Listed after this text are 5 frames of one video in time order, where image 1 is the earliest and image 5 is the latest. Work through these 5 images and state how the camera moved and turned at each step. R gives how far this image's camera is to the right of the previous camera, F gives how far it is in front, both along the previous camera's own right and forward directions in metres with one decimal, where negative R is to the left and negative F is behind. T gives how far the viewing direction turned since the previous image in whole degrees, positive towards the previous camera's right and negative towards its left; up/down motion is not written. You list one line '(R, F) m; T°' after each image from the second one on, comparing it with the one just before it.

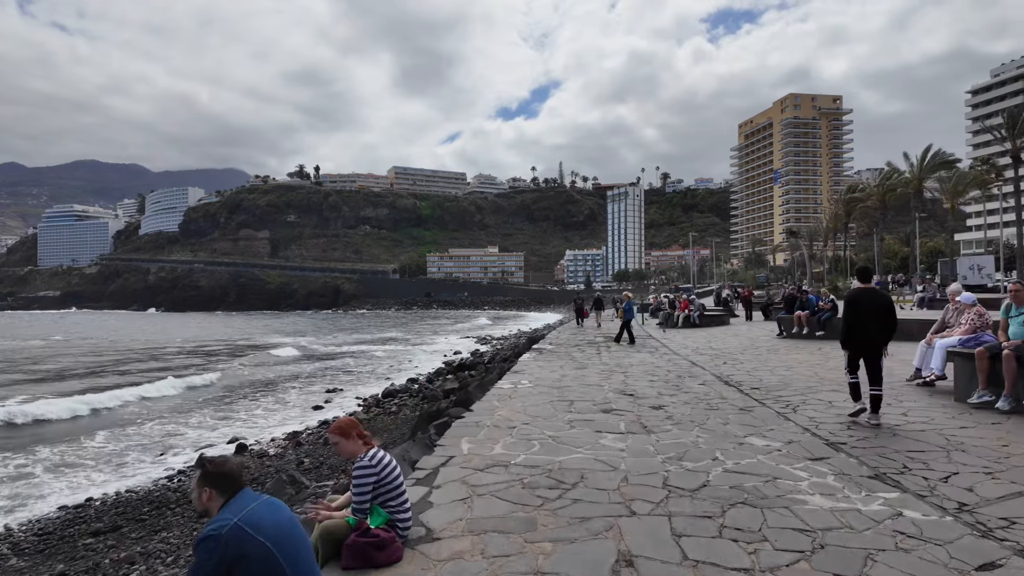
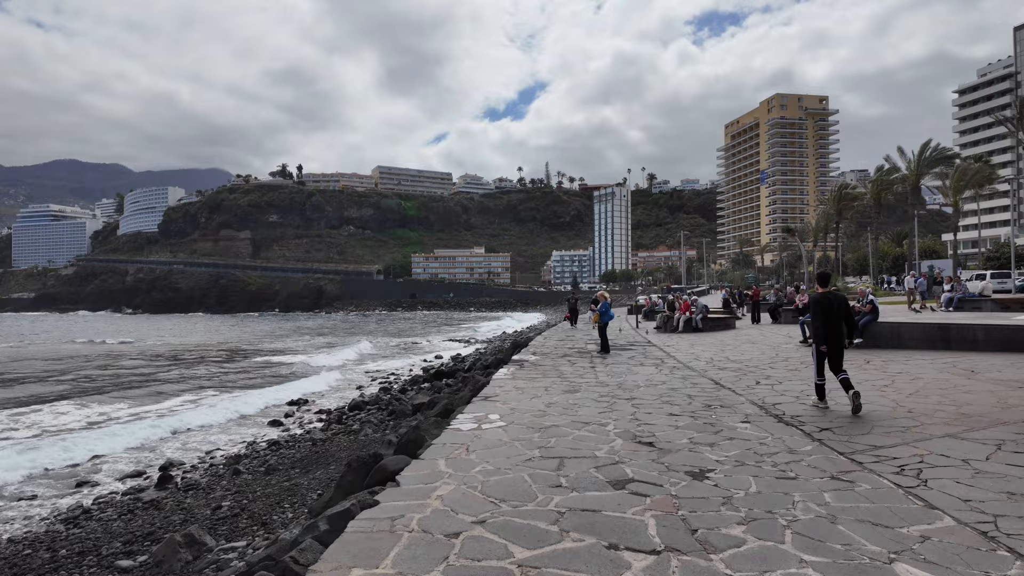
(+0.2, +1.8) m; +1°
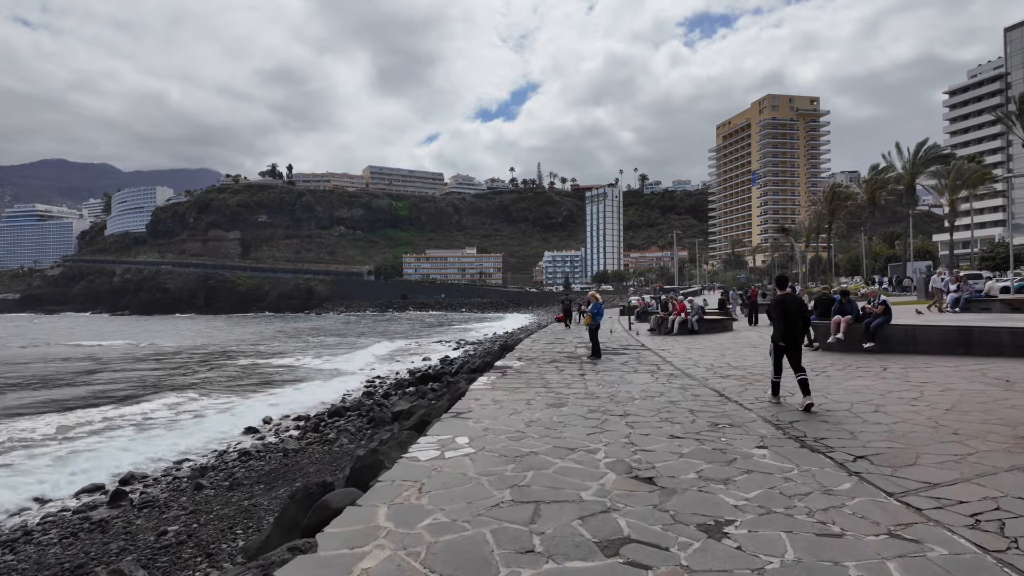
(+0.1, +0.7) m; +1°
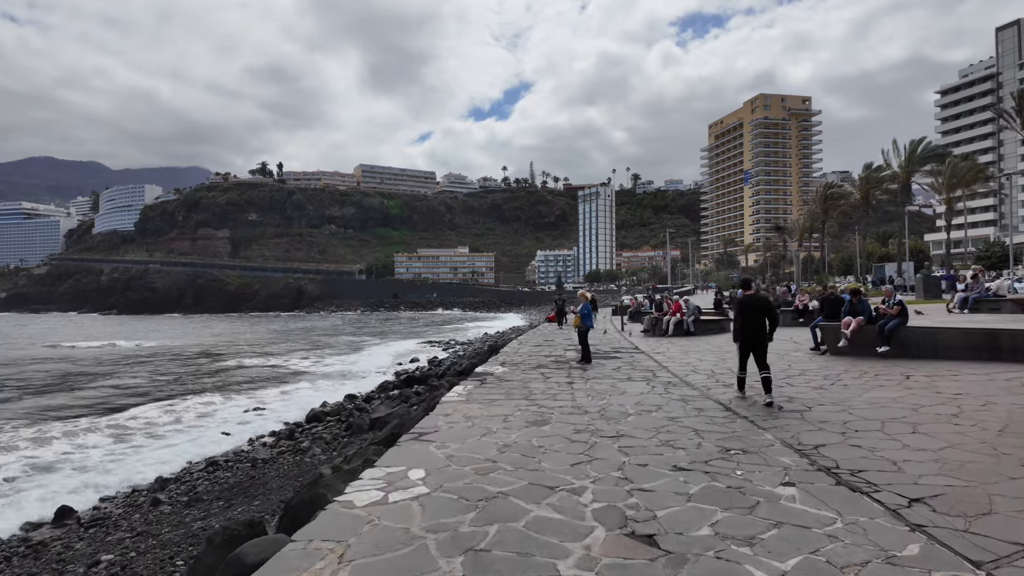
(+0.1, +0.7) m; +1°
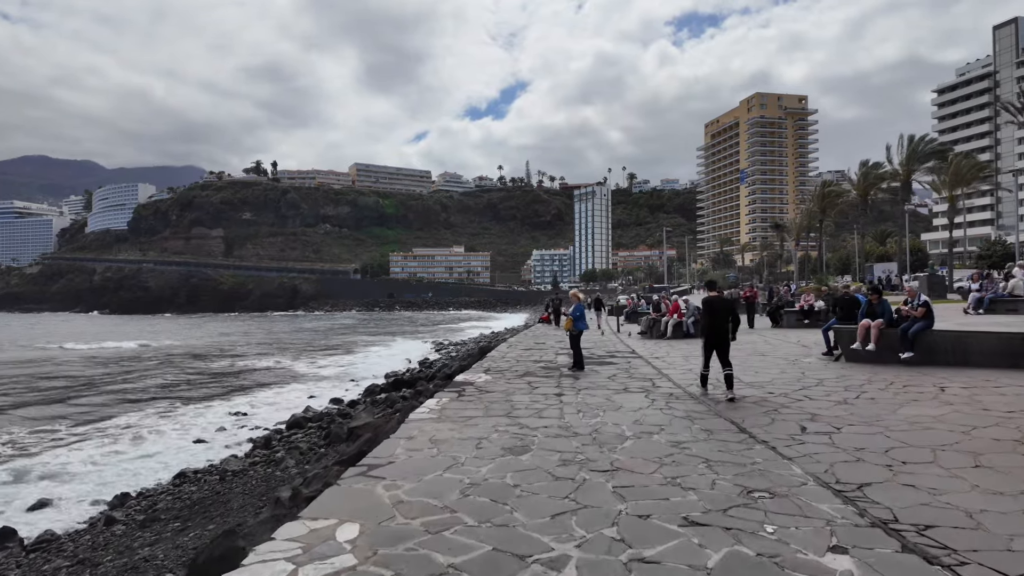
(+0.1, +0.7) m; 0°
